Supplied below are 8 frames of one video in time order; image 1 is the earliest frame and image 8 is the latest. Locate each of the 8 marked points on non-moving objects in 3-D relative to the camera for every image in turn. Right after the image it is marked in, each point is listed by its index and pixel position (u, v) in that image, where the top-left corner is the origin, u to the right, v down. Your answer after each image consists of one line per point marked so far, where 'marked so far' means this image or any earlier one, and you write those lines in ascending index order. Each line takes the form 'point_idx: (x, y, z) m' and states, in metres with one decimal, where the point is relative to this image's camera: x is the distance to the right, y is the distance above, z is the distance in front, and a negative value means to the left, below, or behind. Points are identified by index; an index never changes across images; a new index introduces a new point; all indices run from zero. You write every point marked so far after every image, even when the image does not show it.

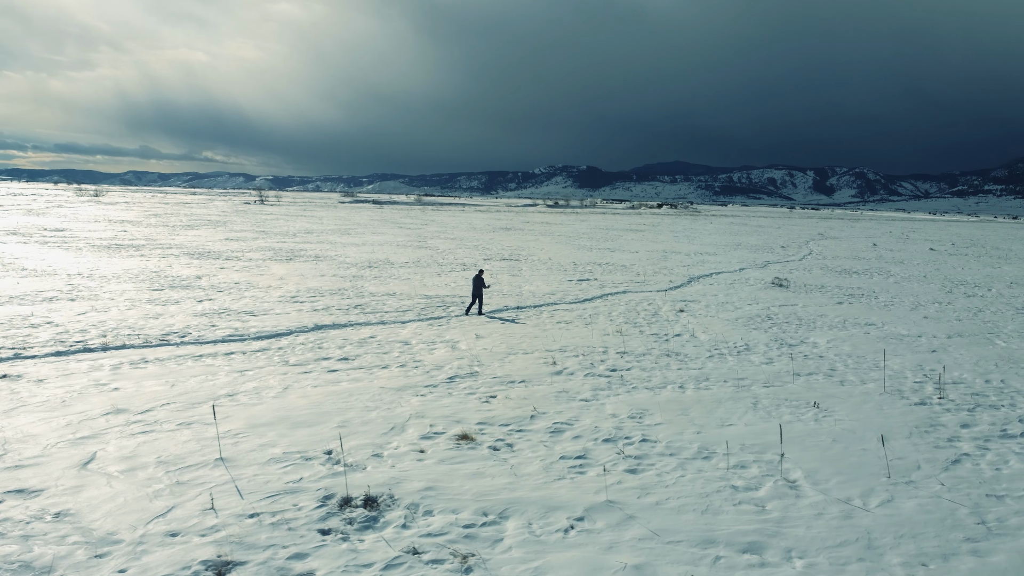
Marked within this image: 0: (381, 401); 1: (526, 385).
0: (-1.5, -1.3, +9.1) m
1: (+0.2, -1.2, +10.1) m
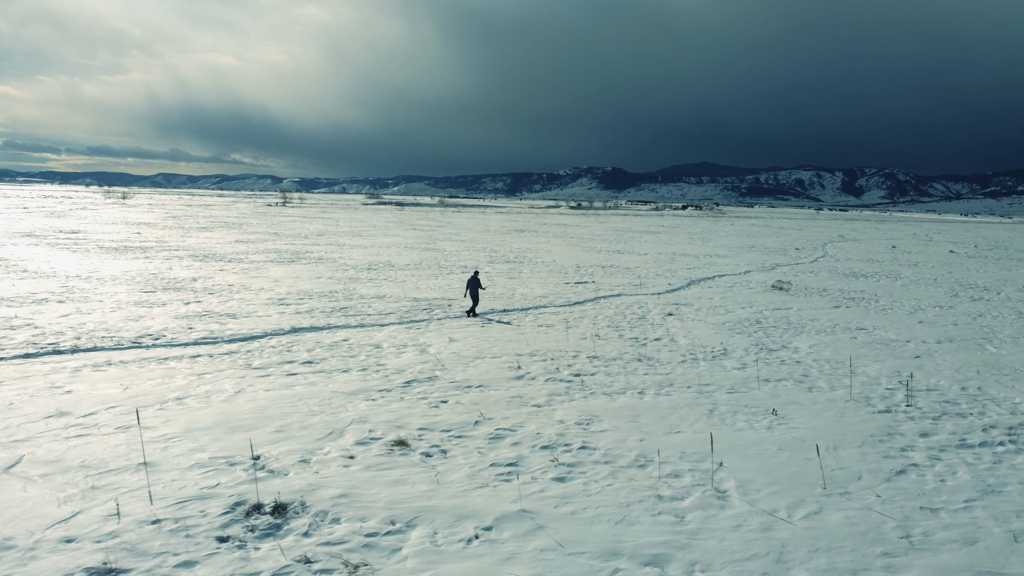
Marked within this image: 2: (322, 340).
0: (-2.1, -1.3, +9.1) m
1: (-0.4, -1.3, +10.0) m
2: (-3.2, -0.8, +13.4) m
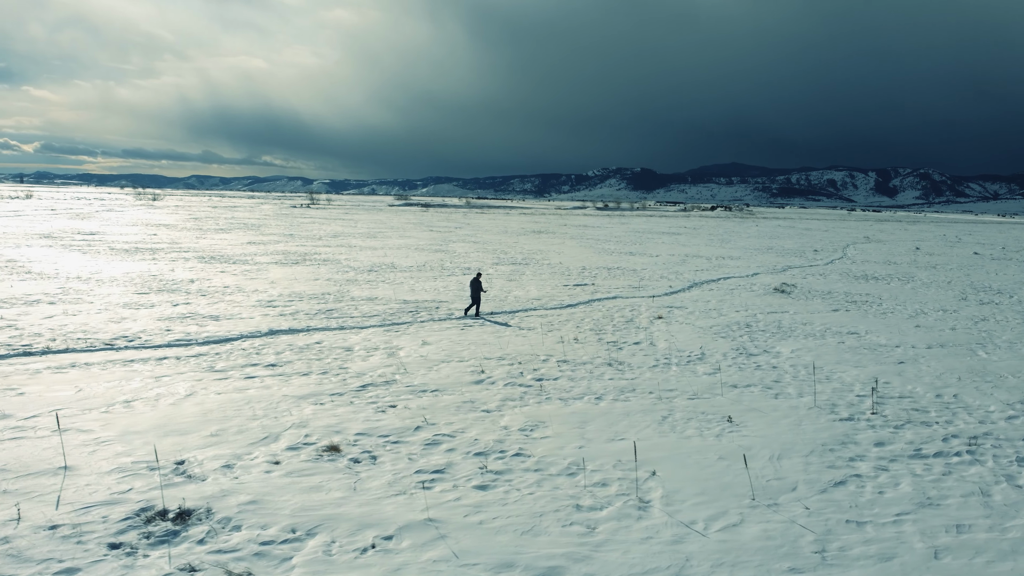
0: (-2.6, -1.4, +9.0) m
1: (-1.0, -1.3, +10.0) m
2: (-3.6, -0.9, +13.4) m
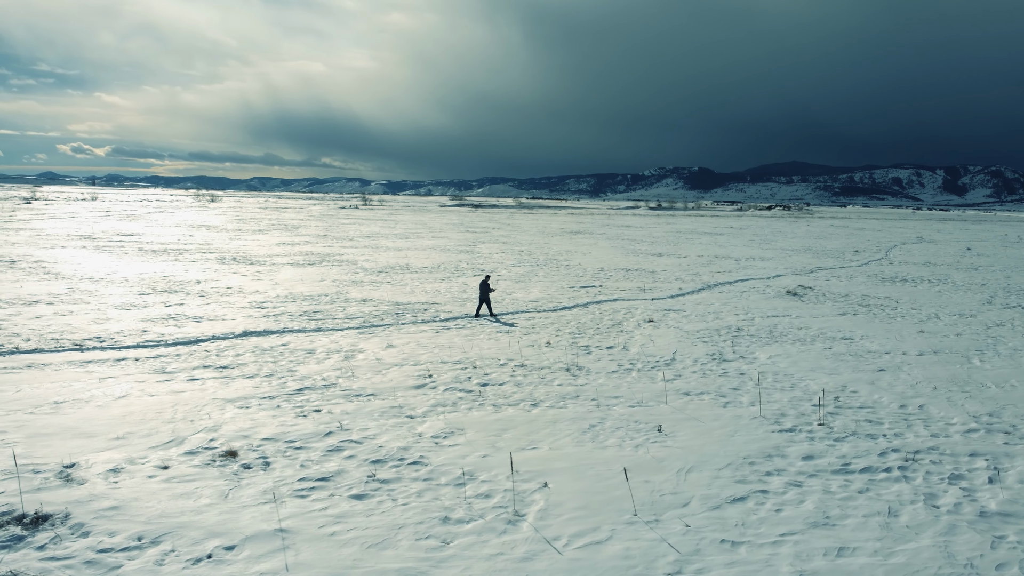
0: (-3.5, -1.4, +9.0) m
1: (-1.8, -1.4, +9.9) m
2: (-4.2, -0.9, +13.5) m
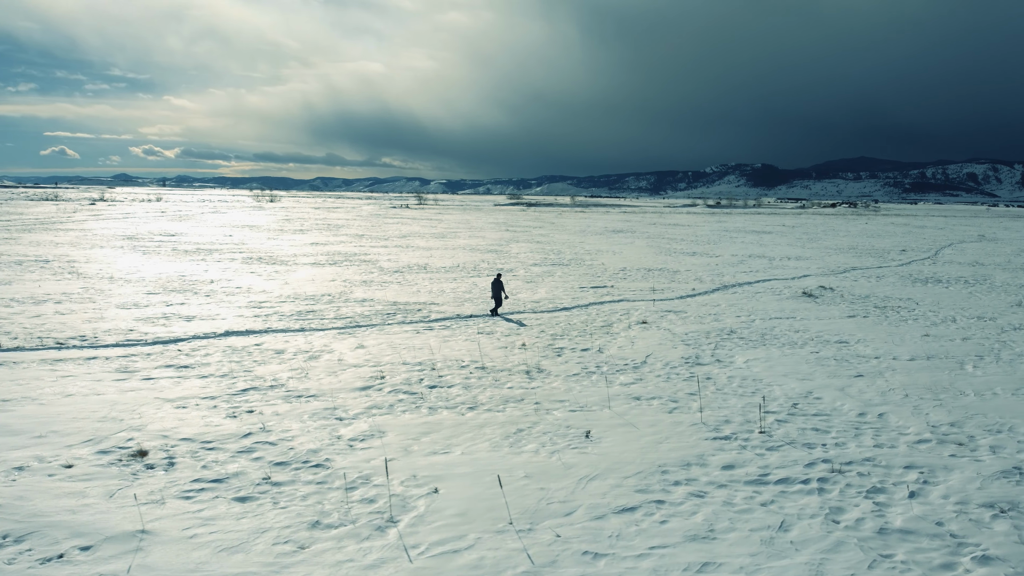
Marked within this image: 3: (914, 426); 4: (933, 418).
0: (-4.3, -1.4, +9.2) m
1: (-2.5, -1.4, +9.9) m
2: (-4.7, -0.9, +13.7) m
3: (+4.8, -1.7, +9.7) m
4: (+5.3, -1.6, +10.1) m
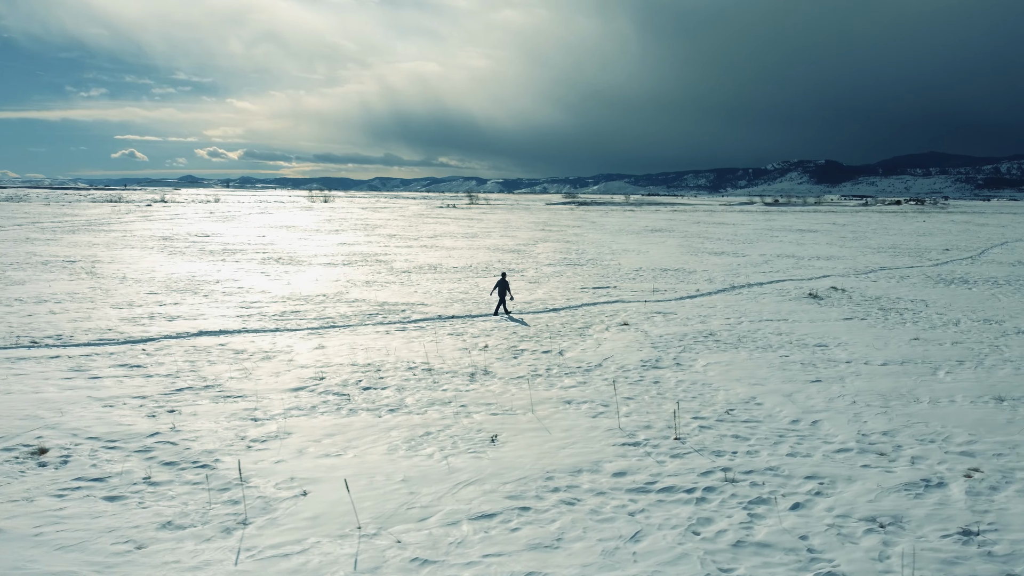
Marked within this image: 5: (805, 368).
0: (-5.3, -1.4, +9.5) m
1: (-3.5, -1.4, +10.1) m
2: (-5.4, -1.0, +14.0) m
3: (+3.8, -1.7, +9.3) m
4: (+4.3, -1.7, +9.7) m
5: (+4.8, -1.3, +13.1) m
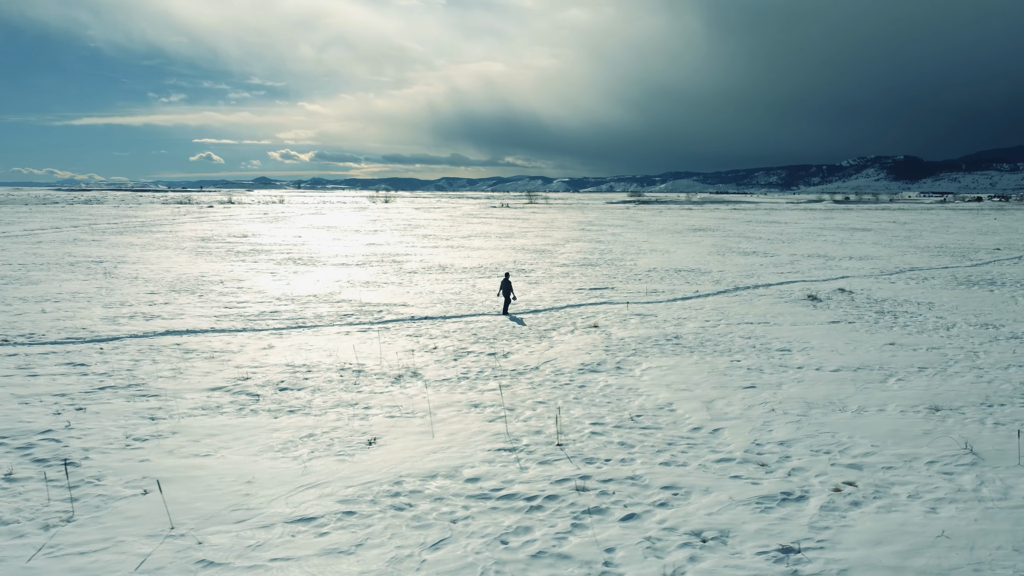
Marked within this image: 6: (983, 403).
0: (-6.6, -1.5, +9.9) m
1: (-4.7, -1.4, +10.4) m
2: (-6.3, -1.0, +14.4) m
3: (+2.5, -1.7, +9.1) m
4: (+3.0, -1.7, +9.4) m
5: (+3.7, -1.3, +12.7) m
6: (+6.4, -1.6, +11.0) m
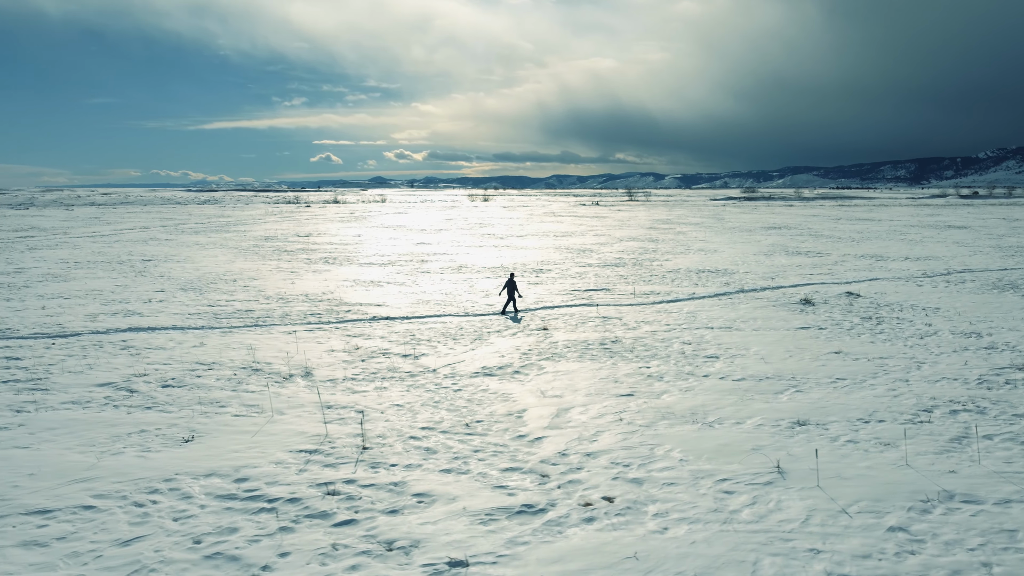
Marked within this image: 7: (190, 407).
0: (-8.6, -1.5, +11.0) m
1: (-6.6, -1.4, +11.2) m
2: (-7.7, -1.0, +15.4) m
3: (+0.4, -1.8, +8.9) m
4: (+0.9, -1.8, +9.2) m
5: (+2.1, -1.4, +12.4) m
6: (+4.4, -1.7, +10.3) m
7: (-4.2, -1.6, +10.7) m
